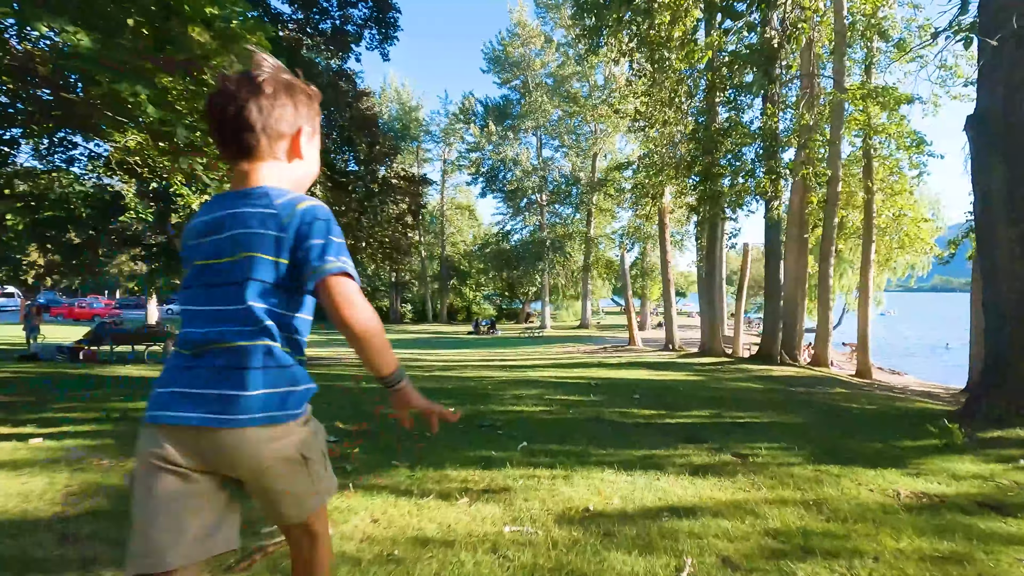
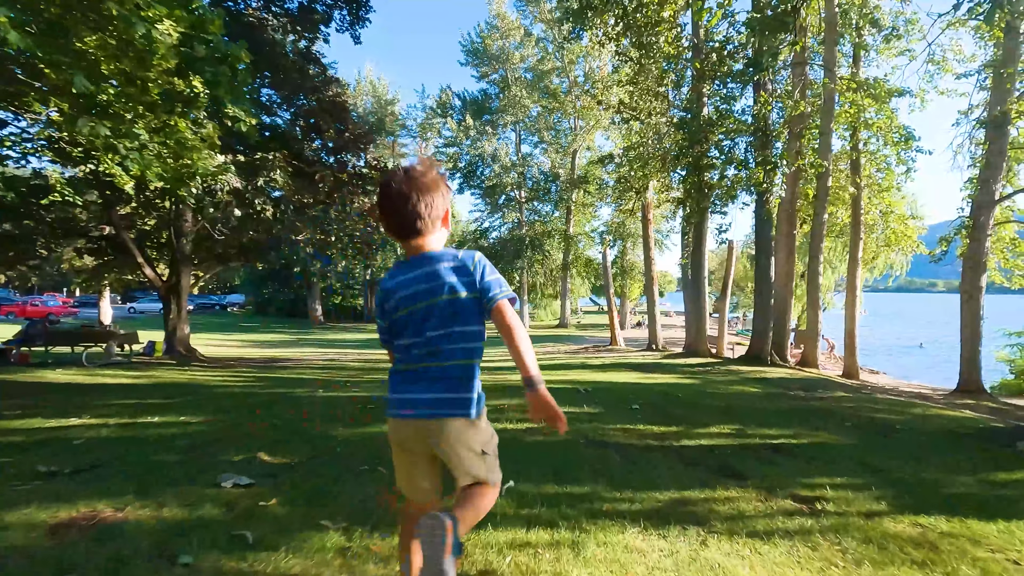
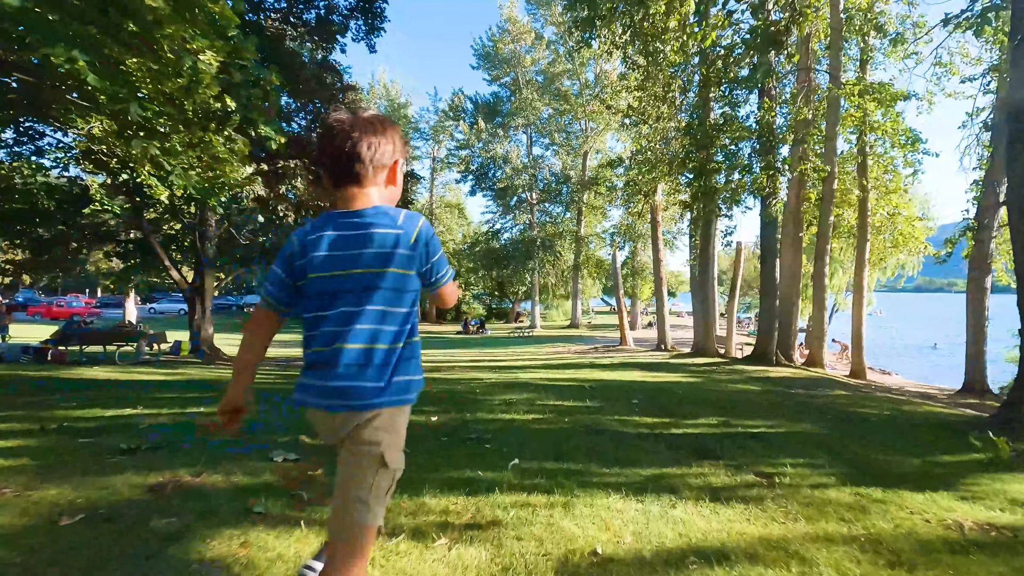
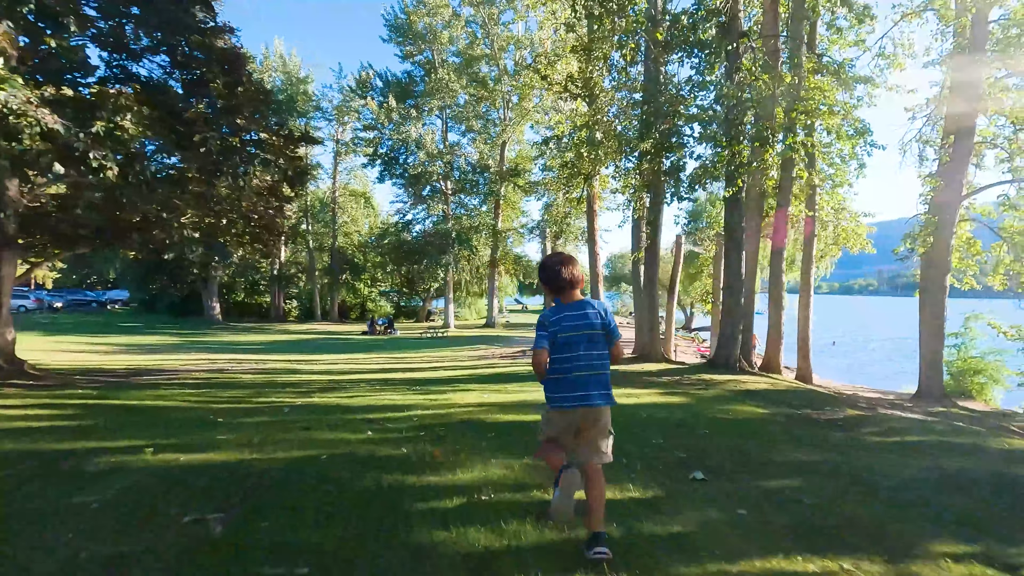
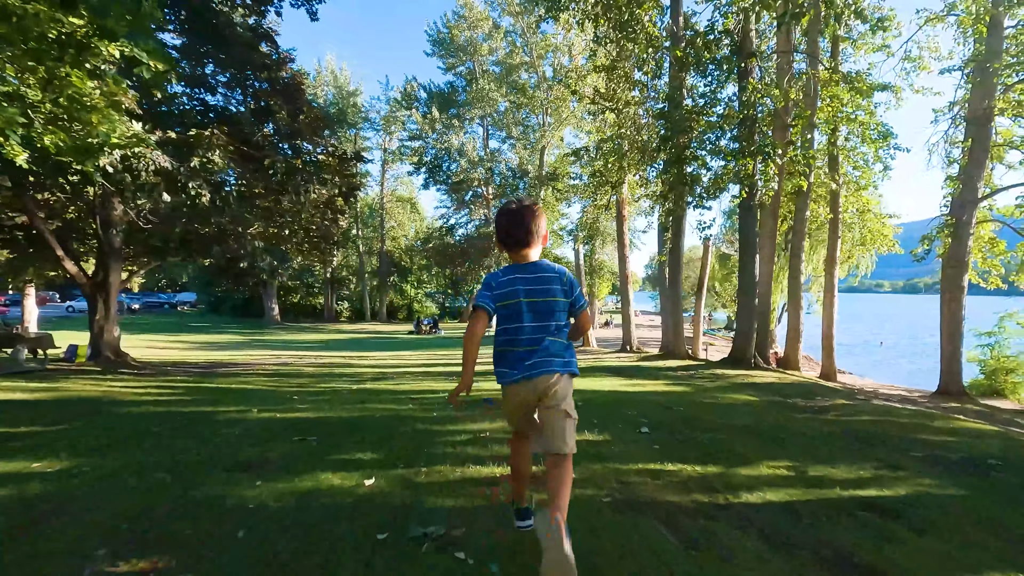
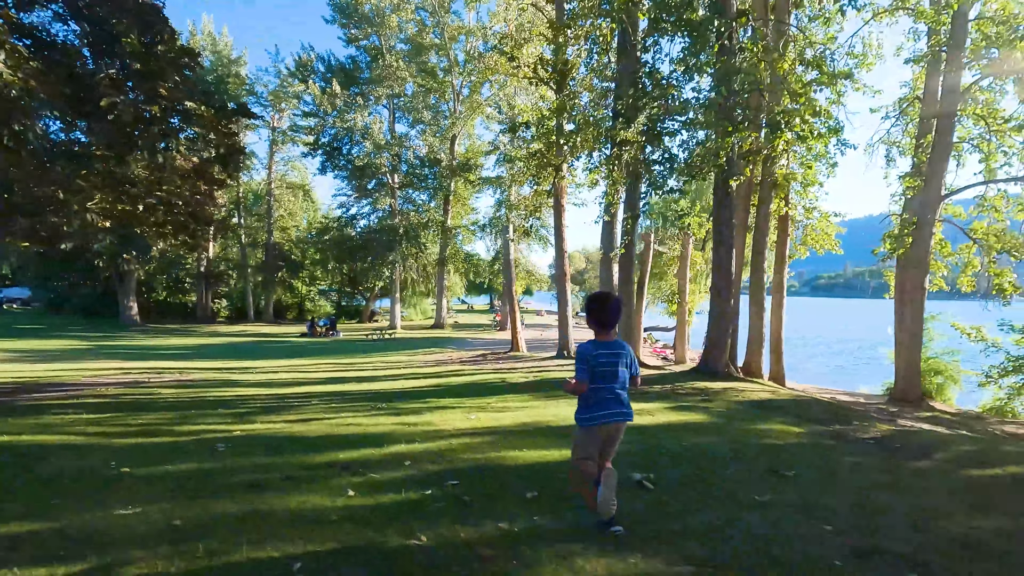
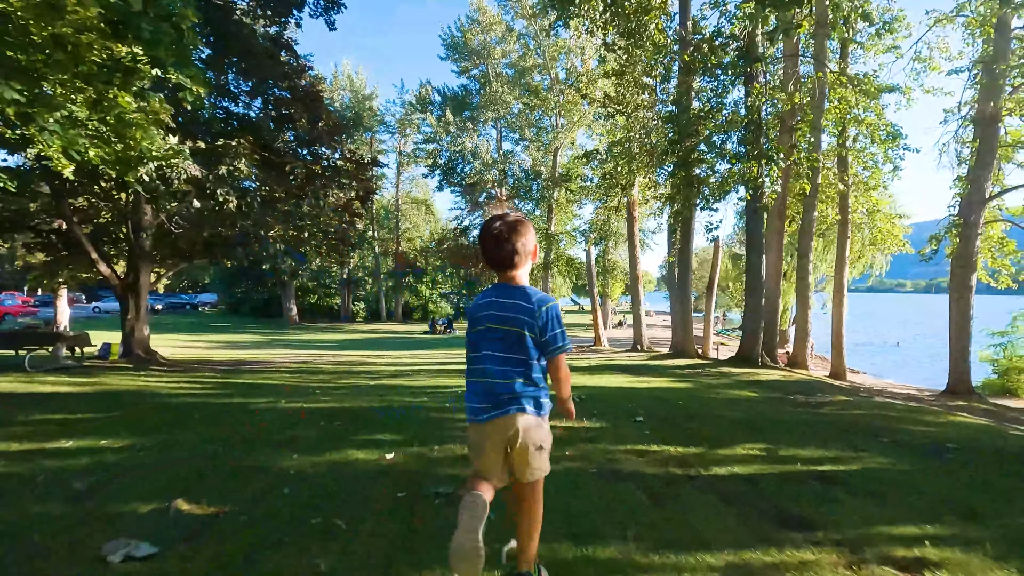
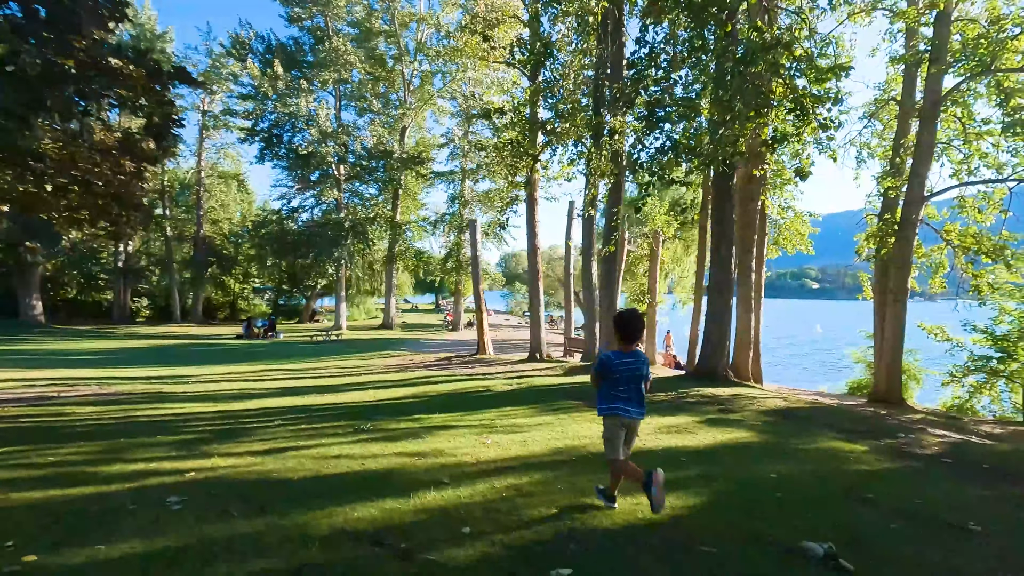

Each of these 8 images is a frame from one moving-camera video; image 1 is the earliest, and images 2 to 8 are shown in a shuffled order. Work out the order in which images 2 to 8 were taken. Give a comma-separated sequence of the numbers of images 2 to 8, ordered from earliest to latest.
3, 2, 7, 5, 4, 6, 8
